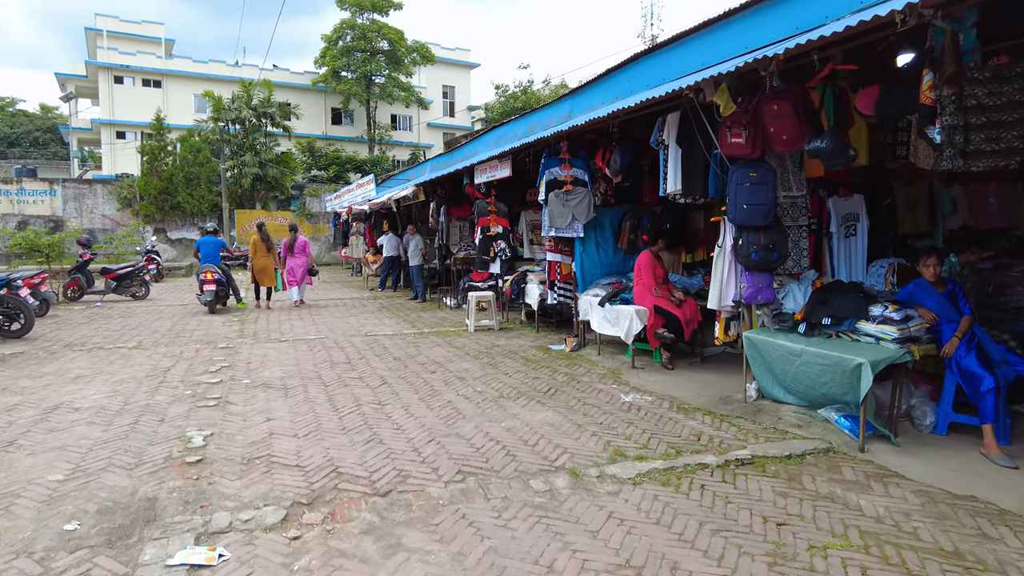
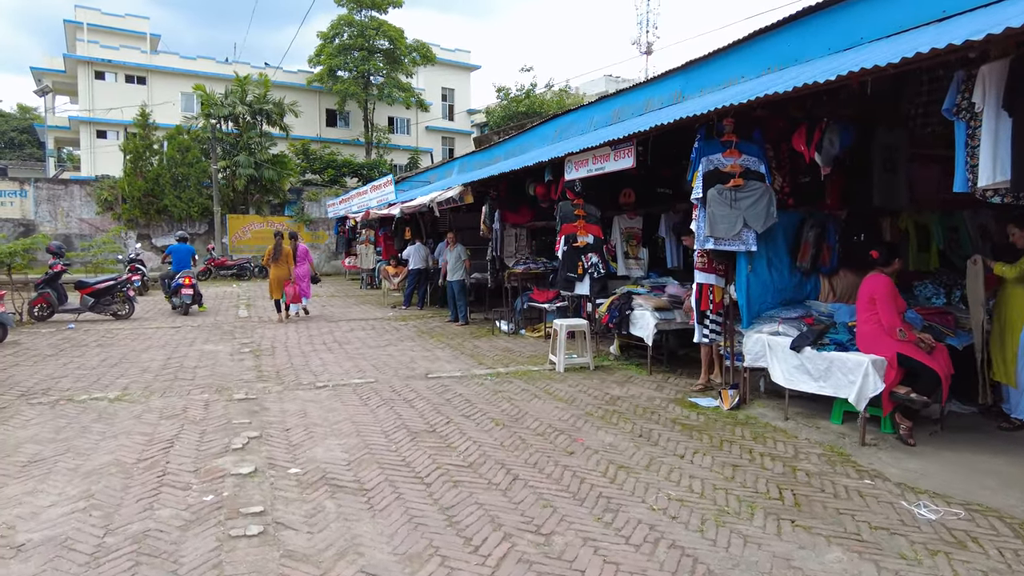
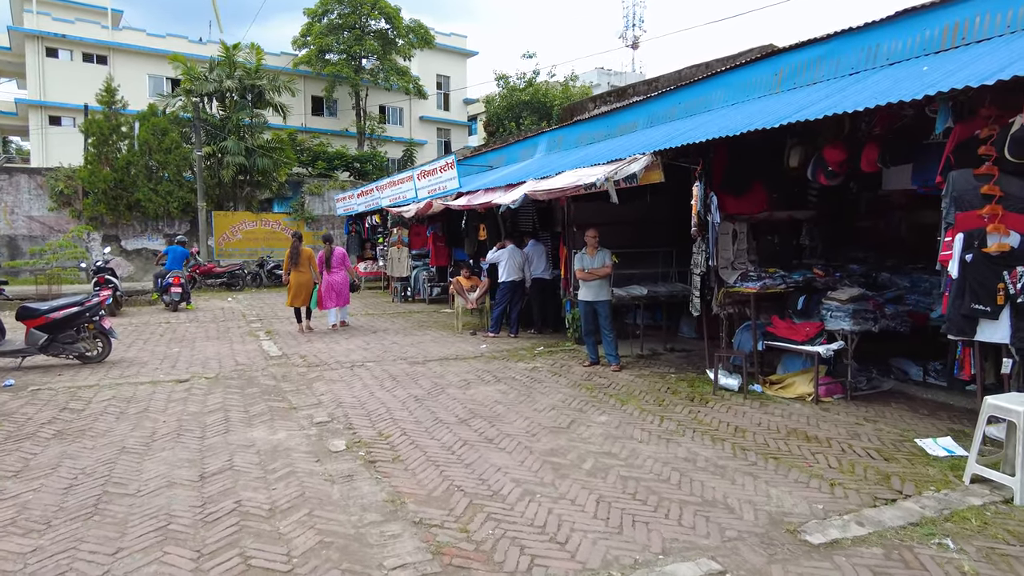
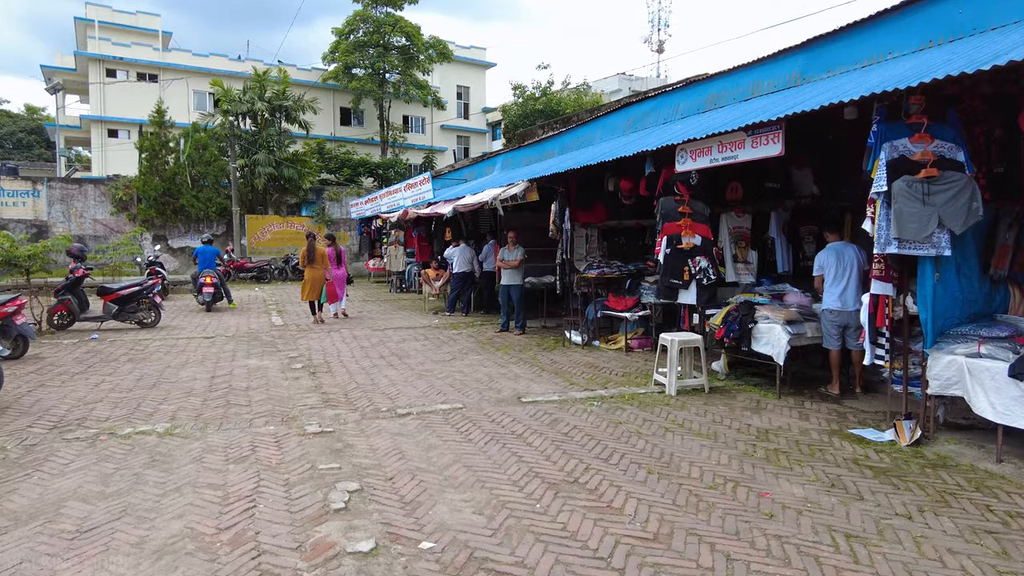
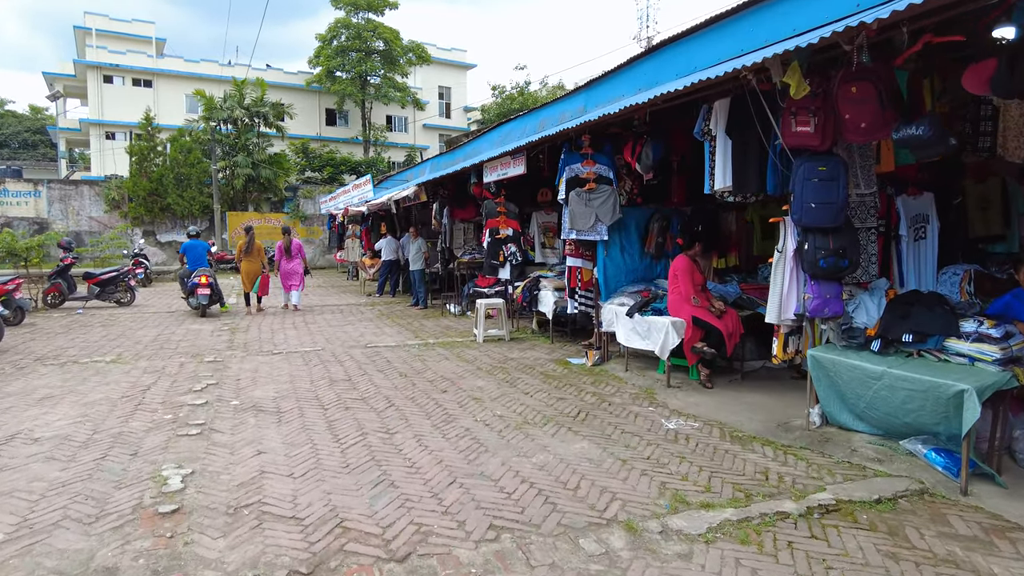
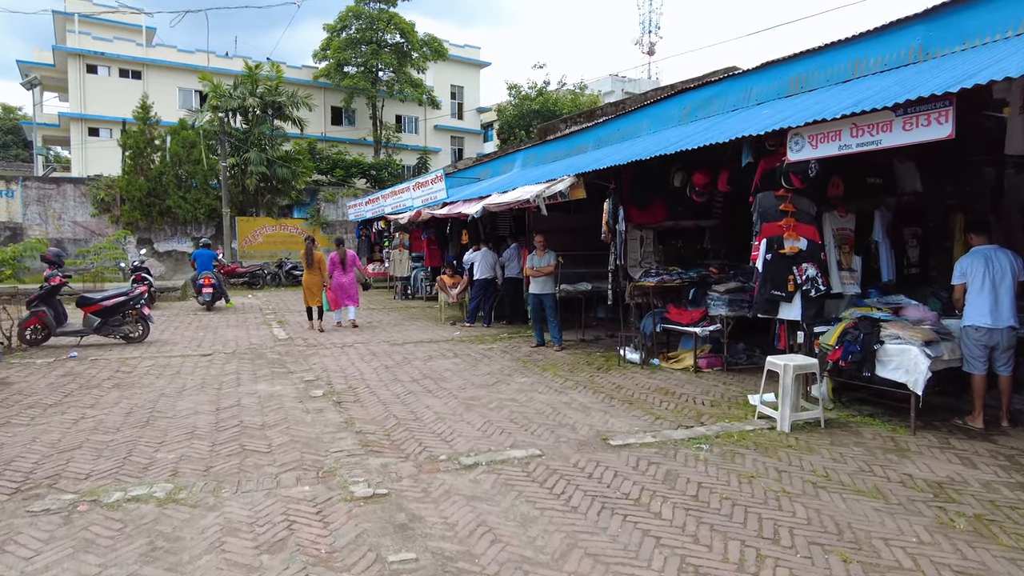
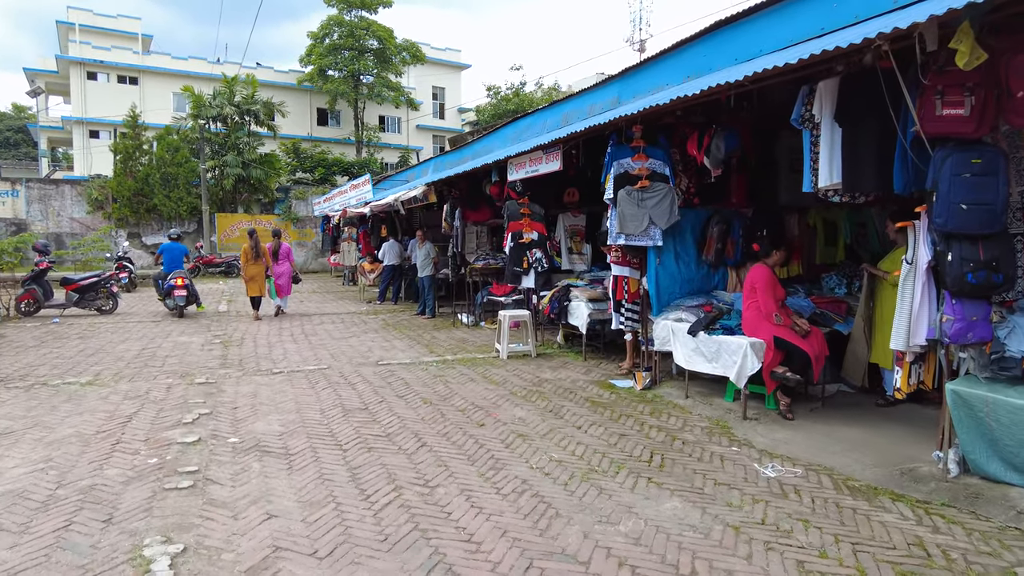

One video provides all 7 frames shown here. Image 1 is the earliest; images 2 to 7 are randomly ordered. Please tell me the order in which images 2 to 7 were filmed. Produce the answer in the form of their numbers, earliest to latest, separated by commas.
5, 7, 2, 4, 6, 3
